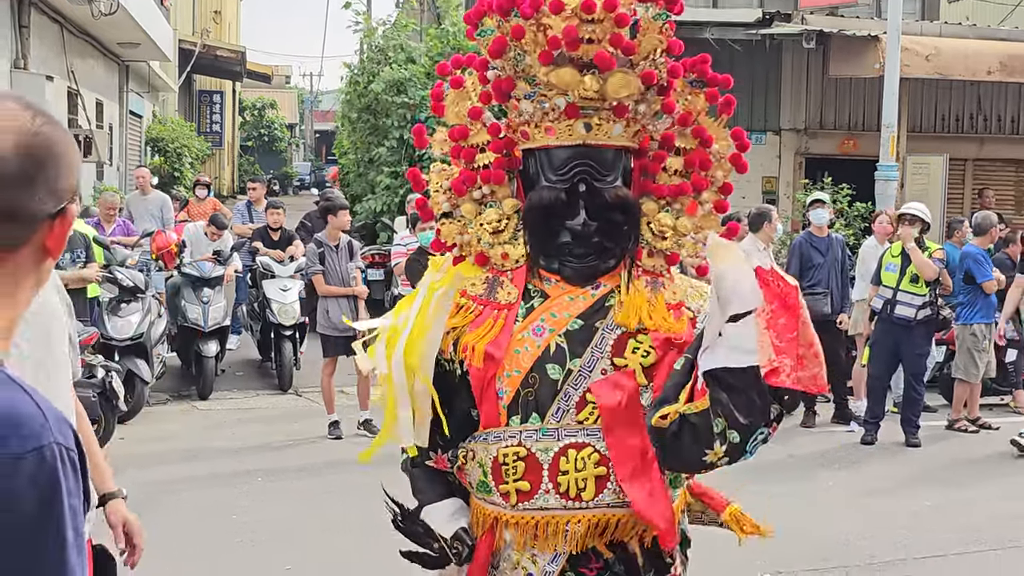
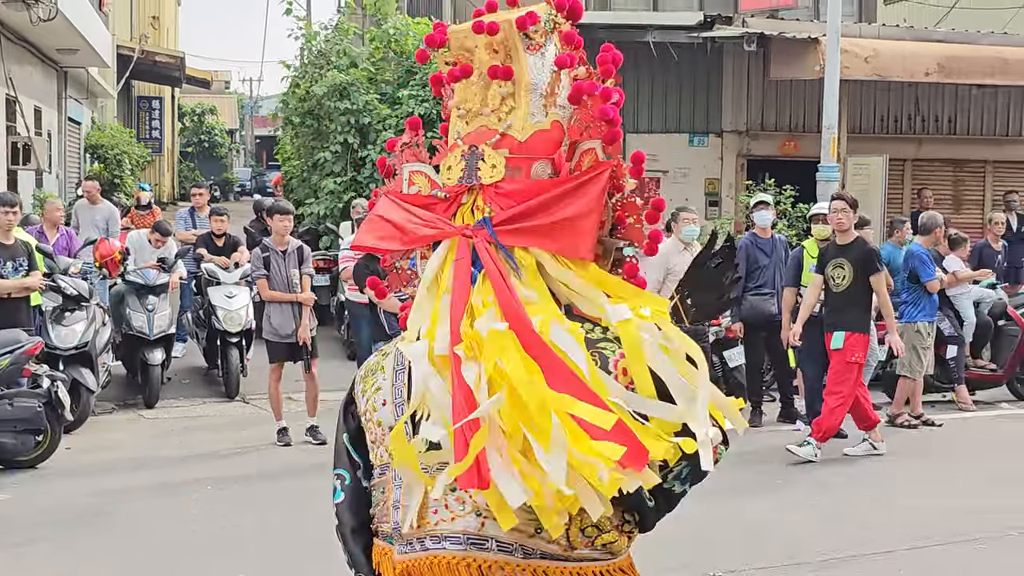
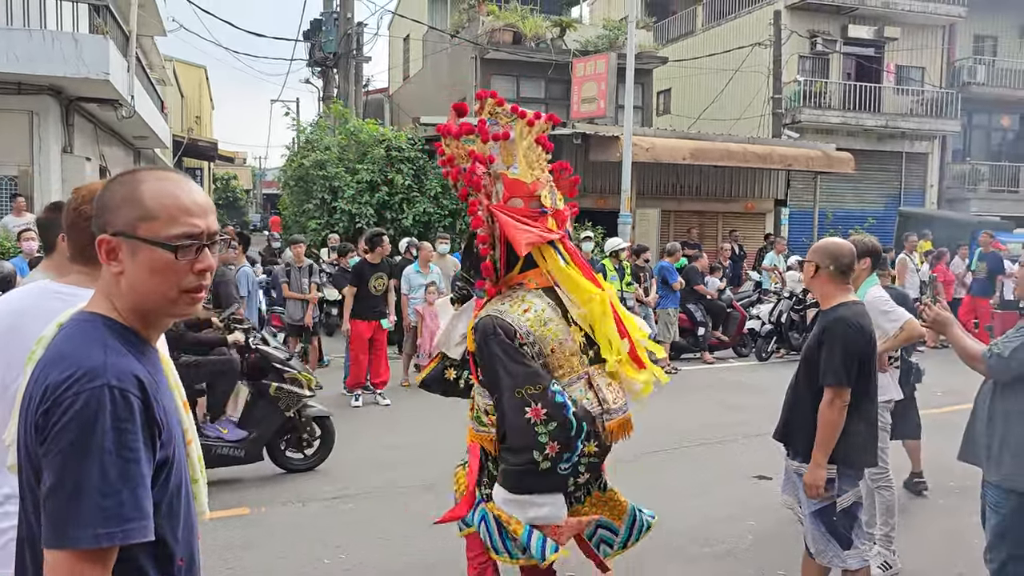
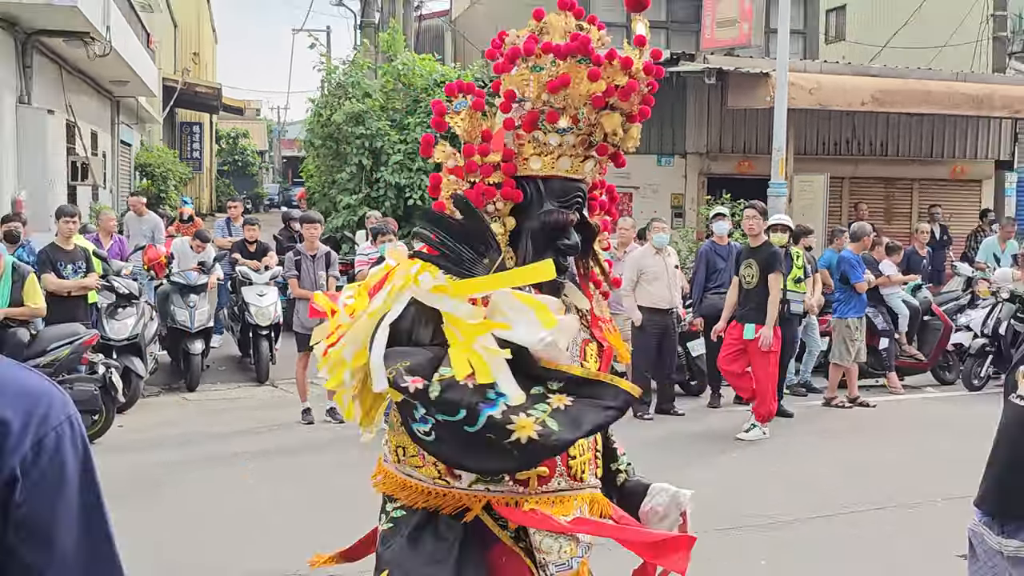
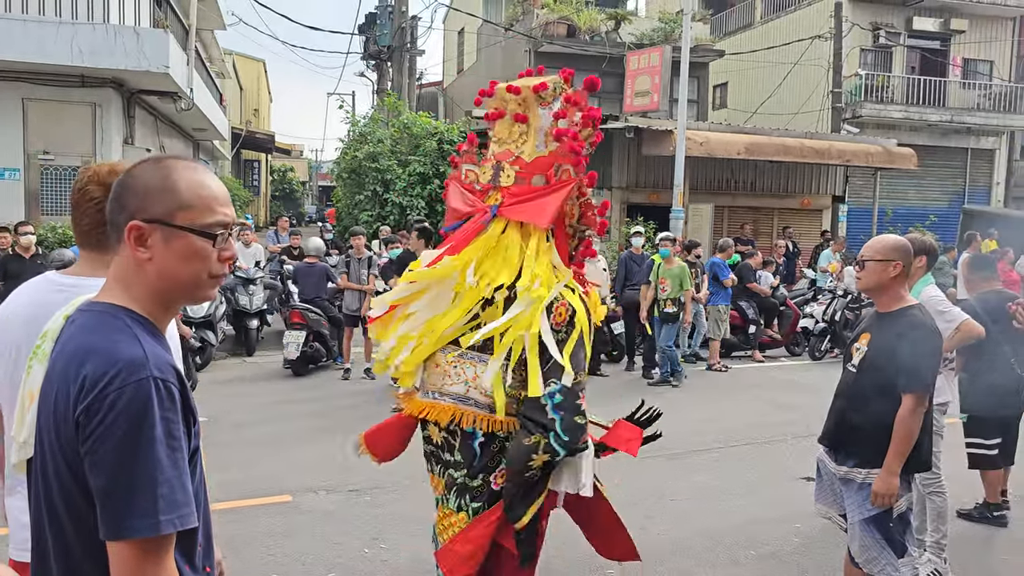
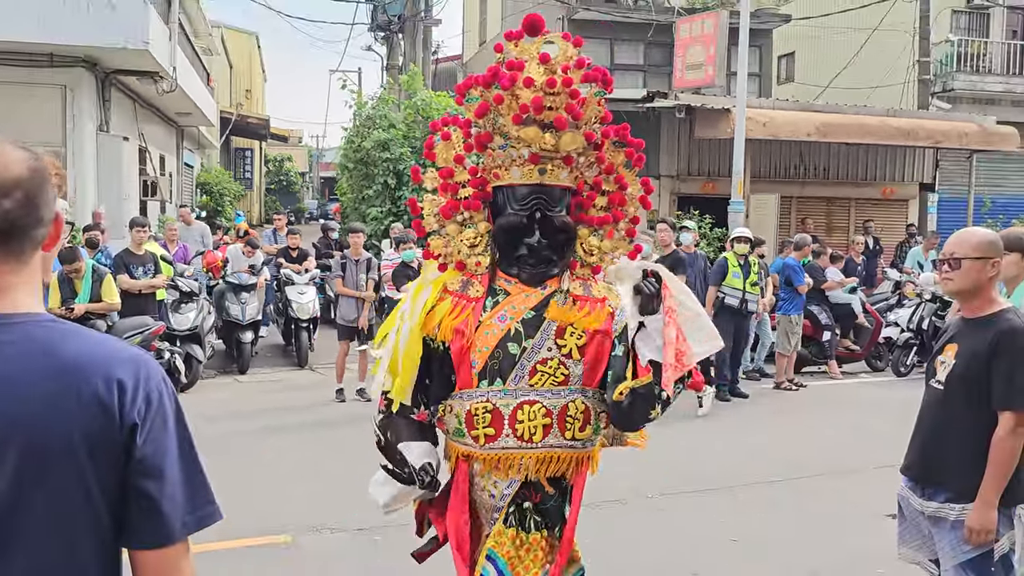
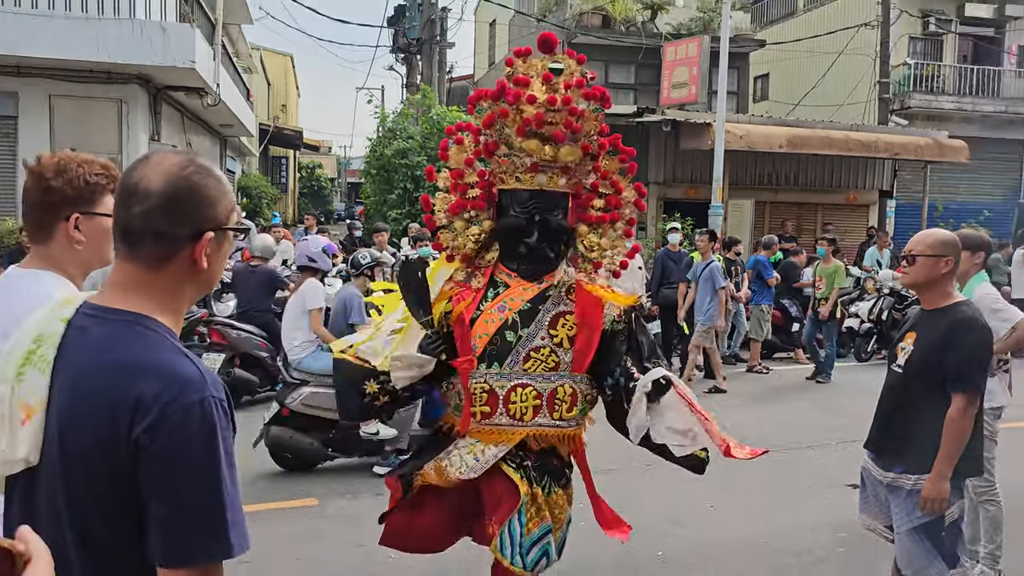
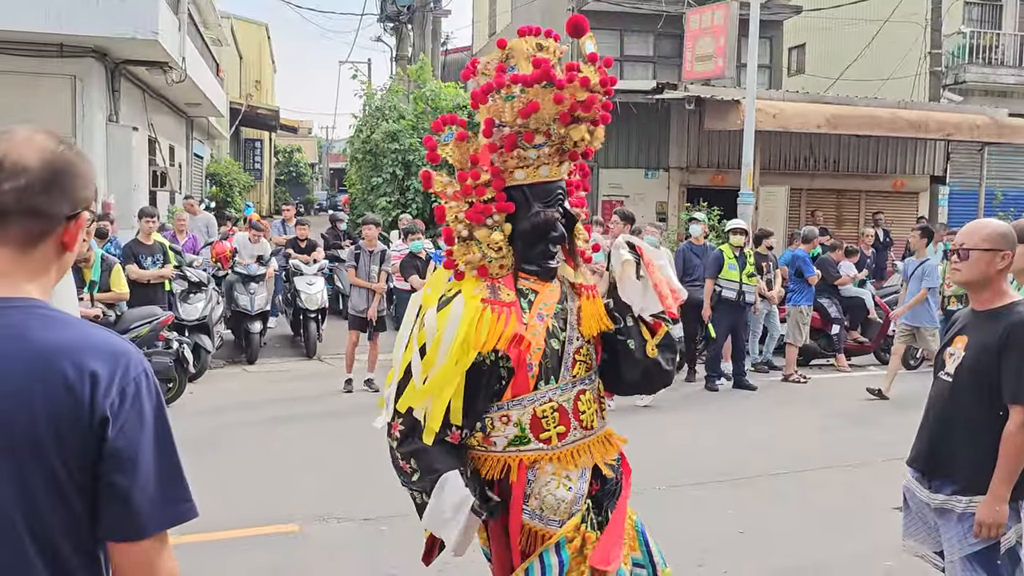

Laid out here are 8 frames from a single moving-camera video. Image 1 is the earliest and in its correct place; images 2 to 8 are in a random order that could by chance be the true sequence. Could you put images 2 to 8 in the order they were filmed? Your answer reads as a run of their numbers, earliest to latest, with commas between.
2, 4, 6, 8, 7, 5, 3
